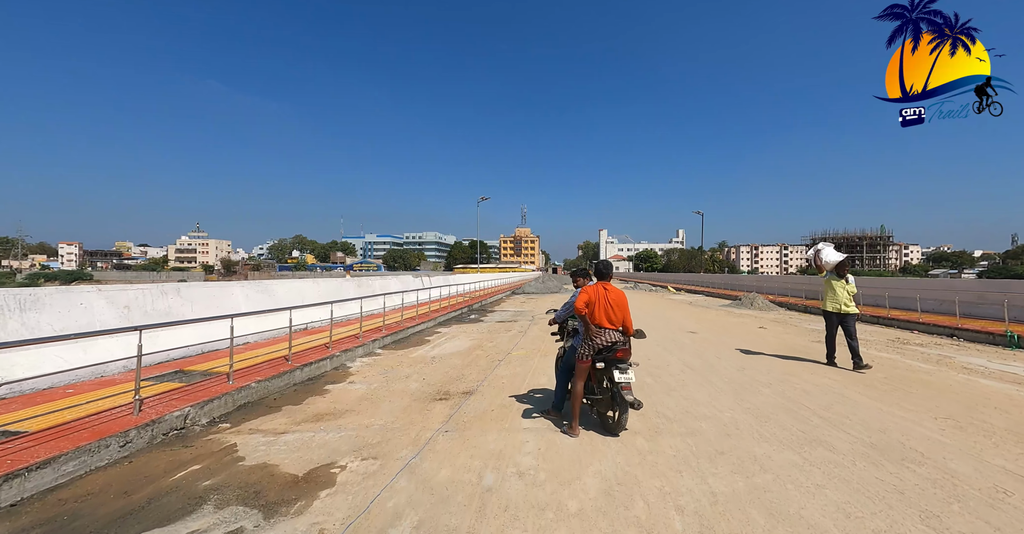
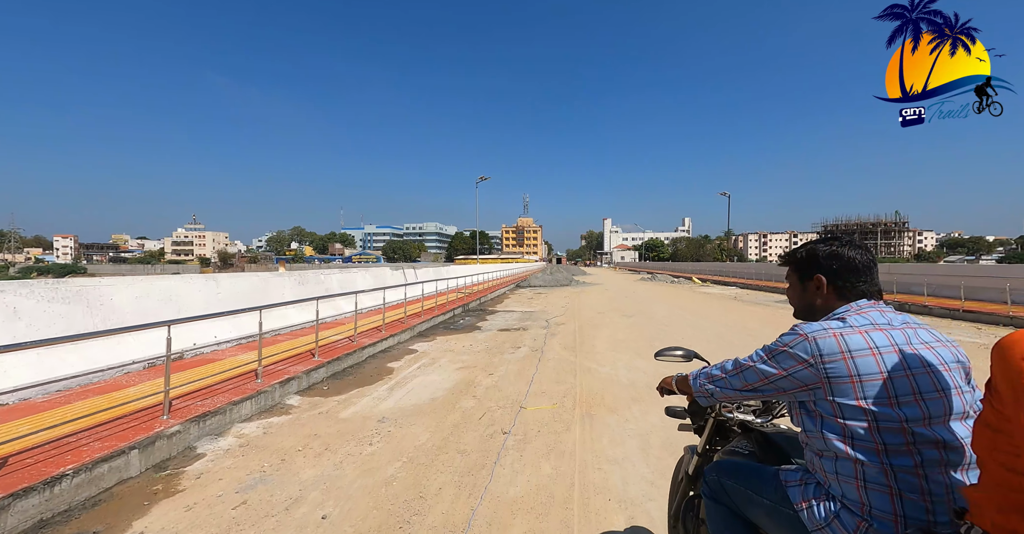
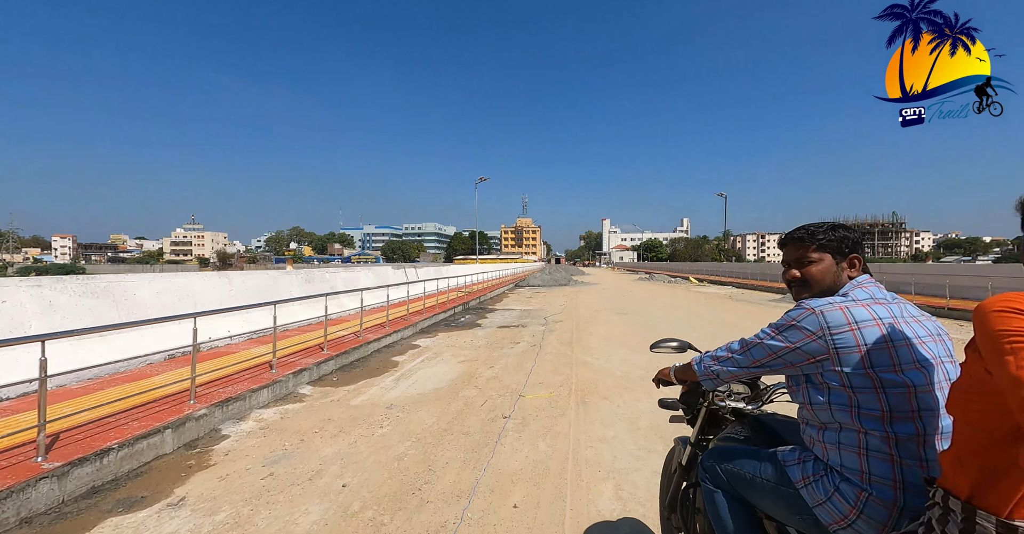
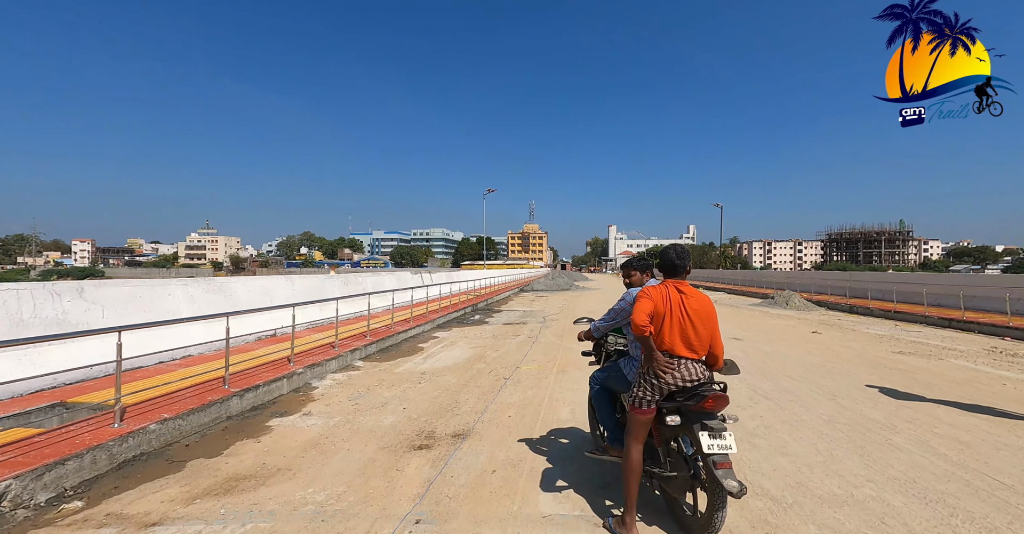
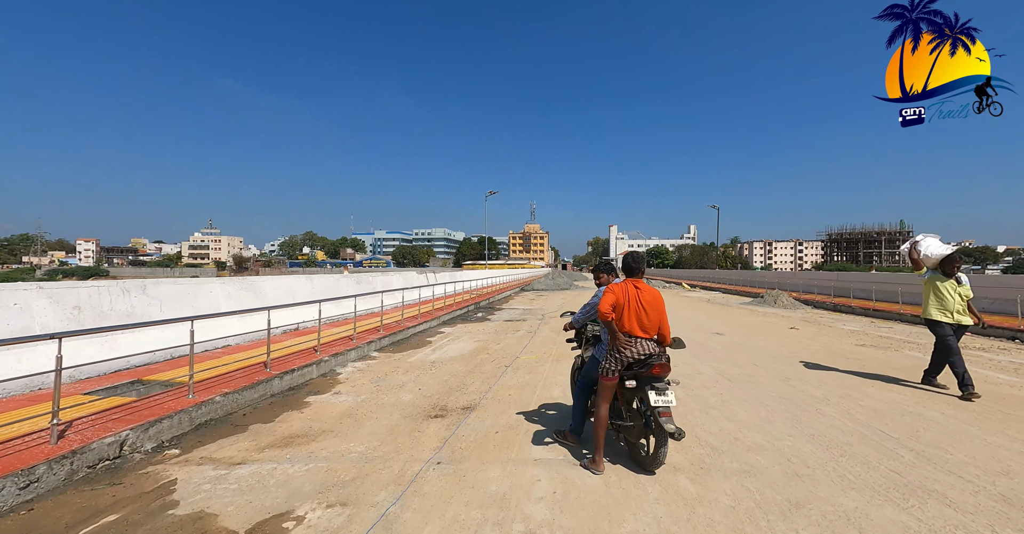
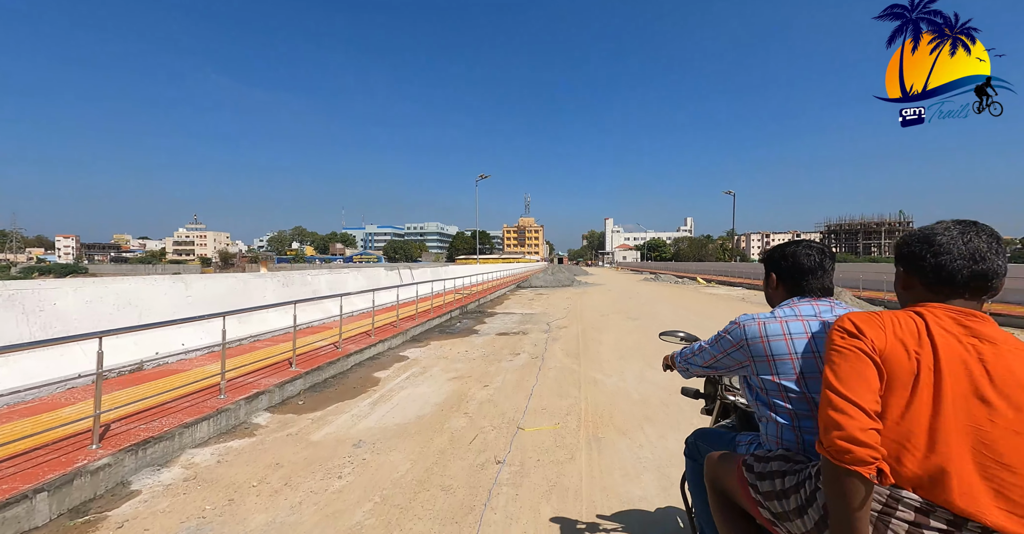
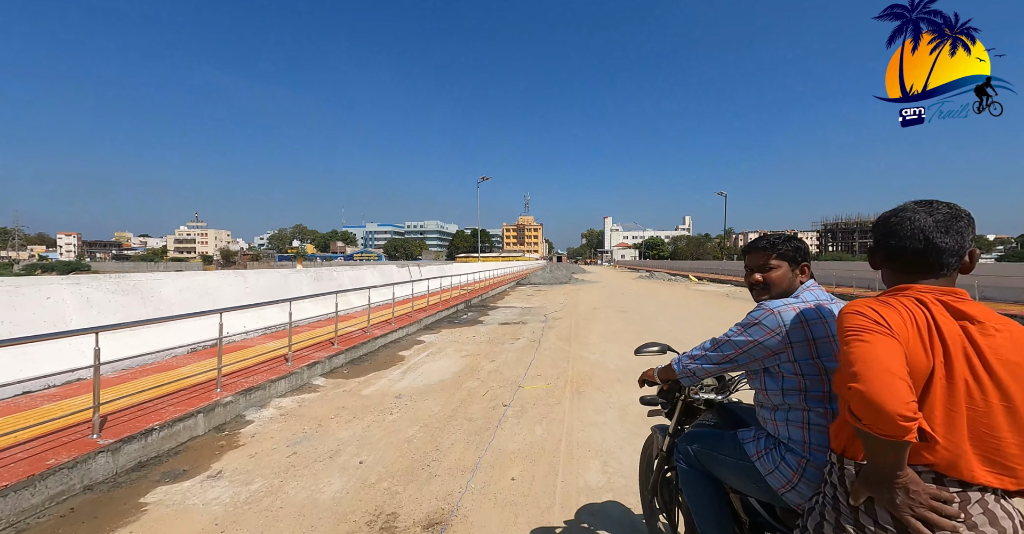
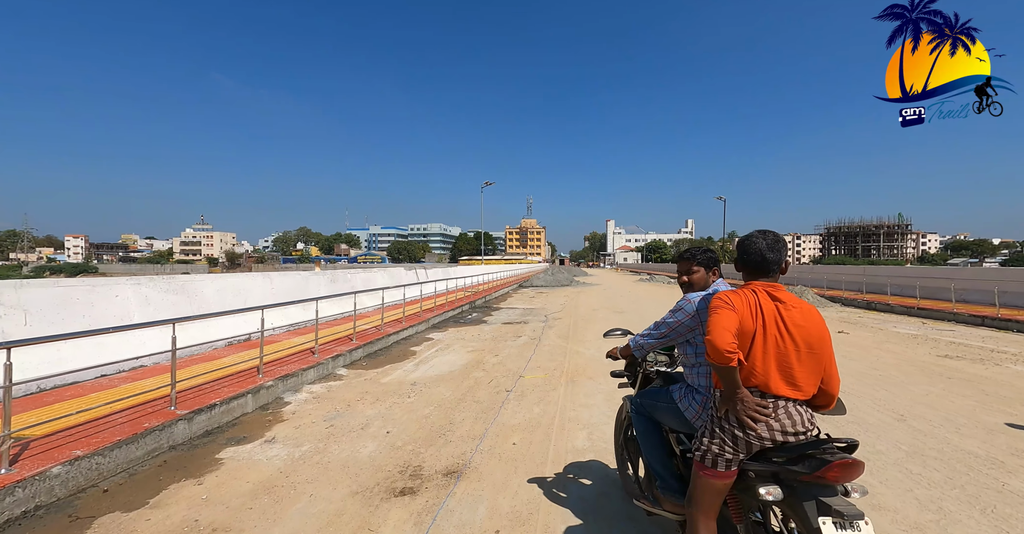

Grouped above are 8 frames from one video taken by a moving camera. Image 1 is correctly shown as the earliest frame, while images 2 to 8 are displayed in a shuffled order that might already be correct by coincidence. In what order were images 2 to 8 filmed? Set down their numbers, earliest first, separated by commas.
5, 4, 8, 7, 3, 2, 6
